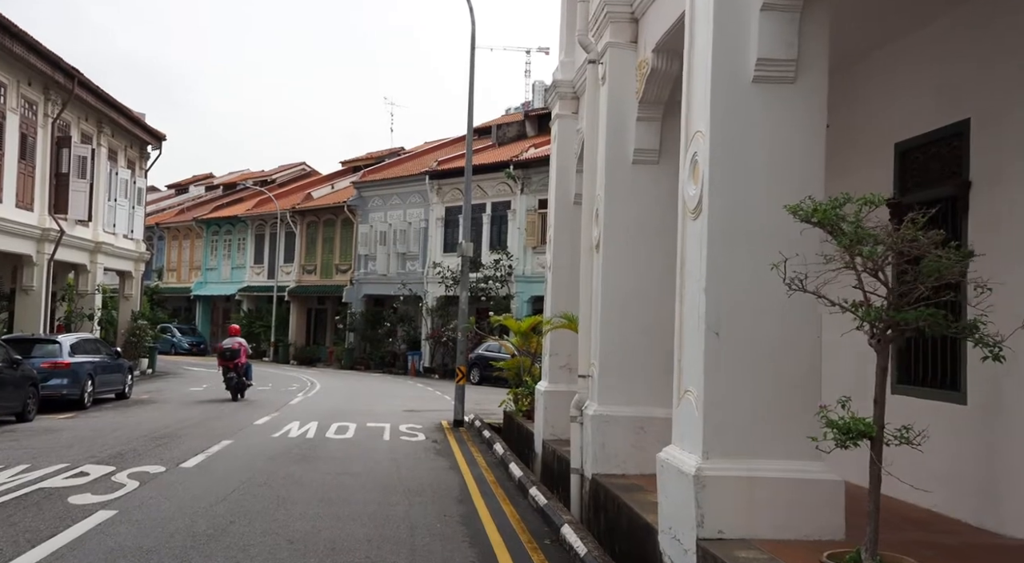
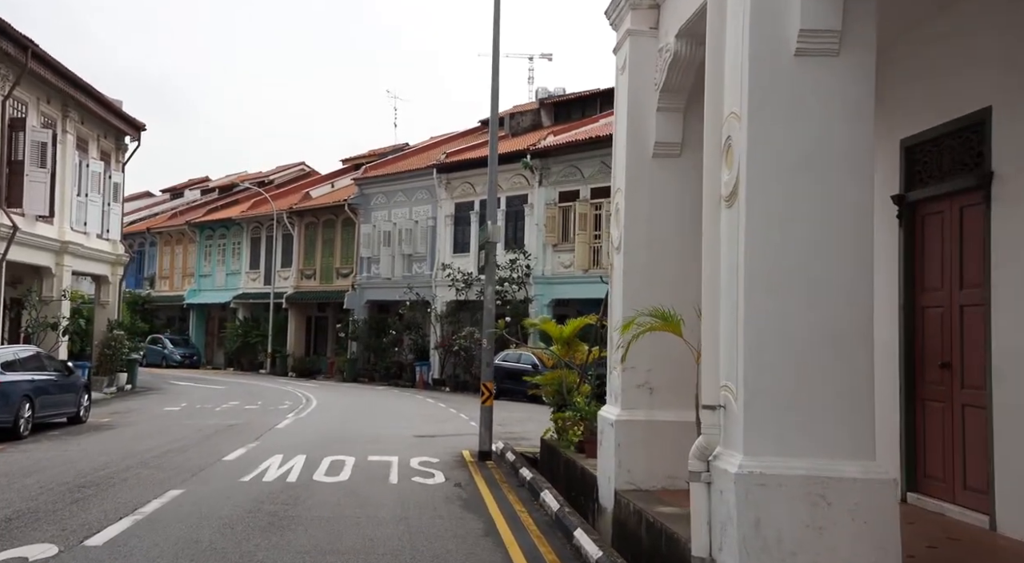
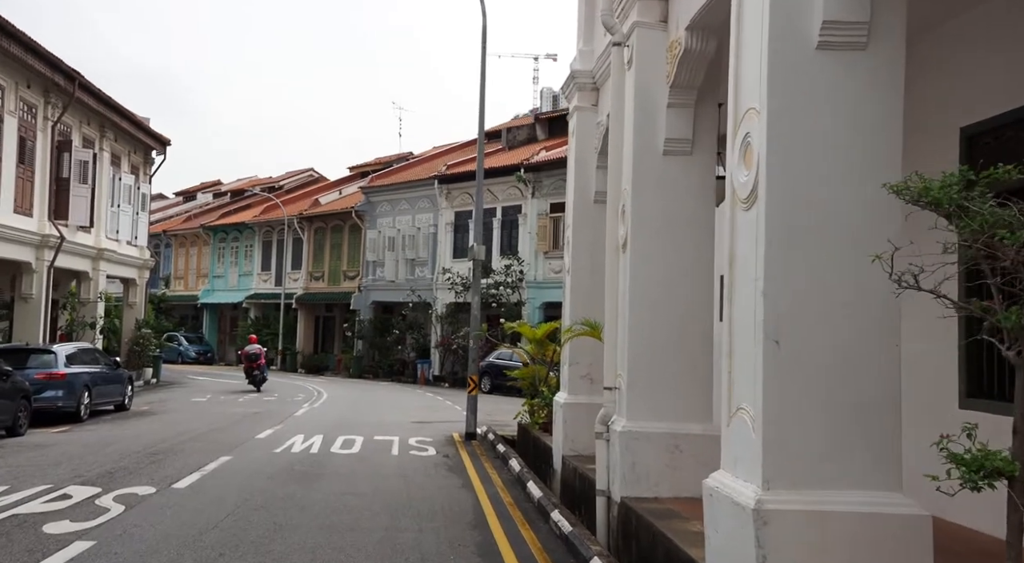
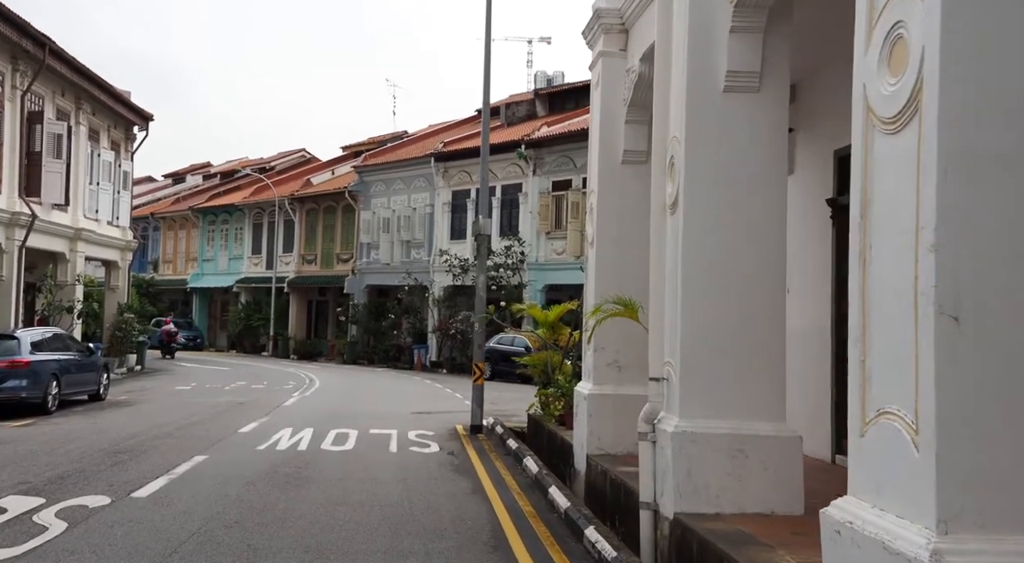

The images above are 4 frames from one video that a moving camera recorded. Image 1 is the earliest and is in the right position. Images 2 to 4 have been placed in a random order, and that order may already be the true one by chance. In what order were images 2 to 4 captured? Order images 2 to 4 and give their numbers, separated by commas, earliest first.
3, 4, 2
